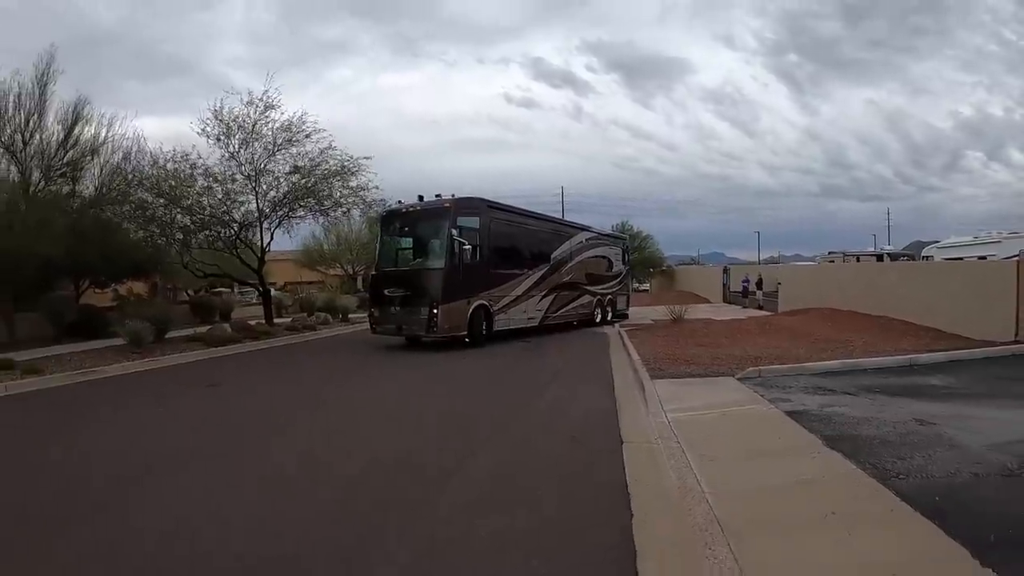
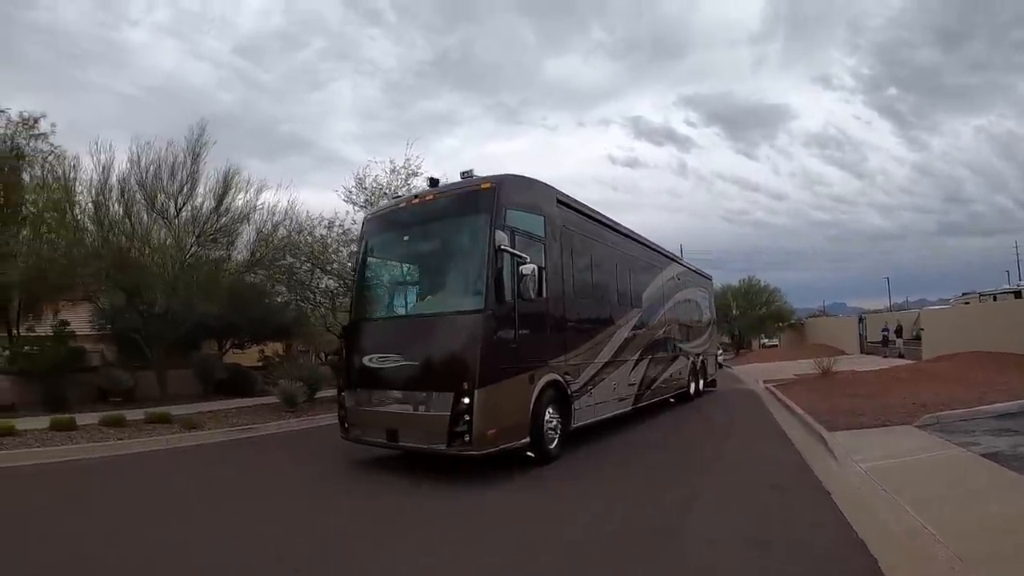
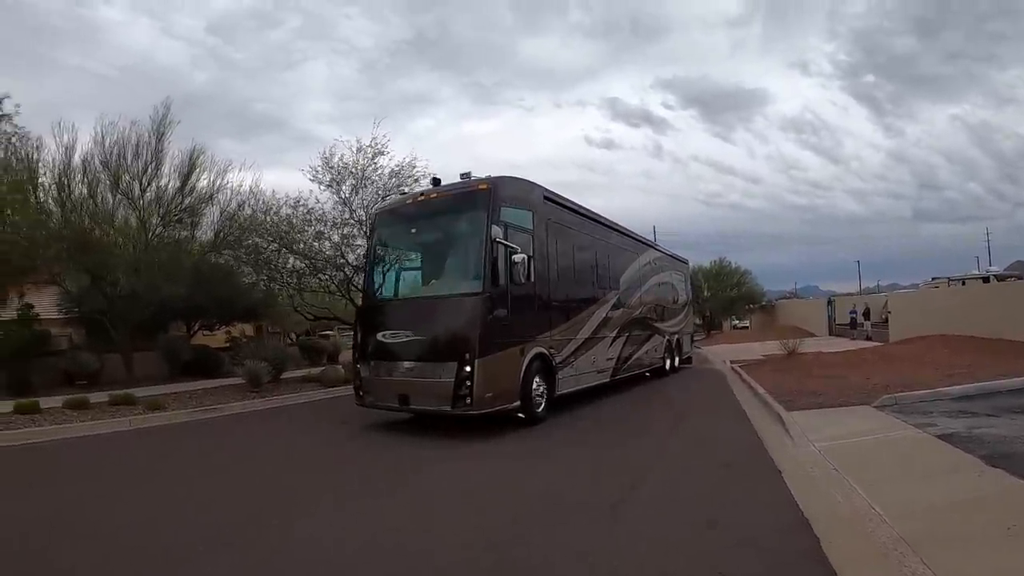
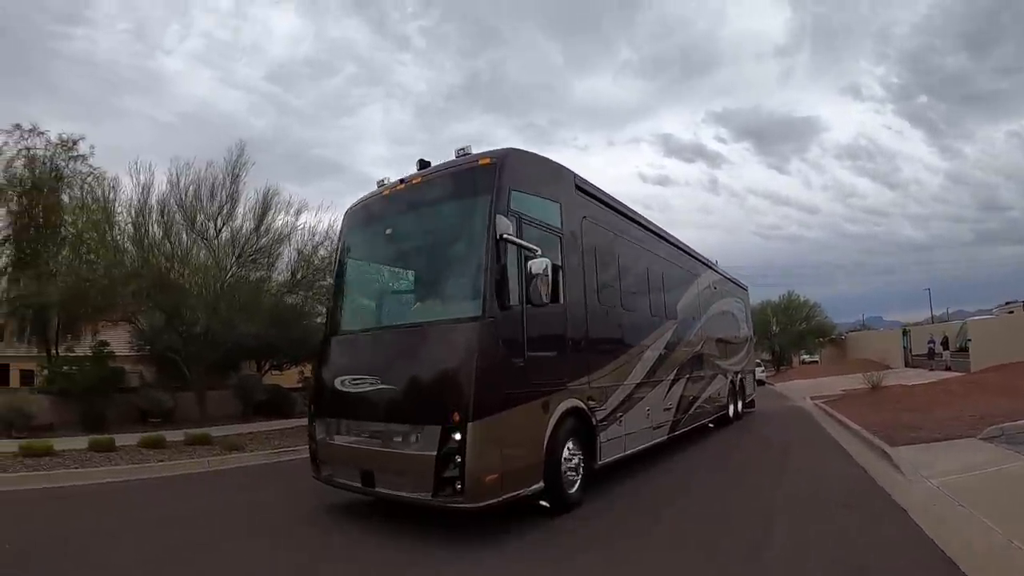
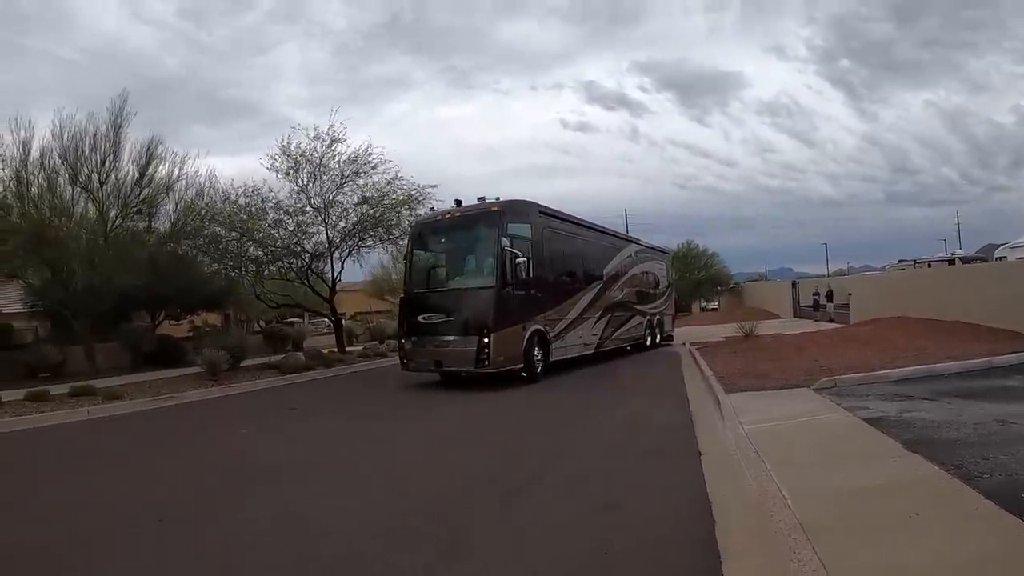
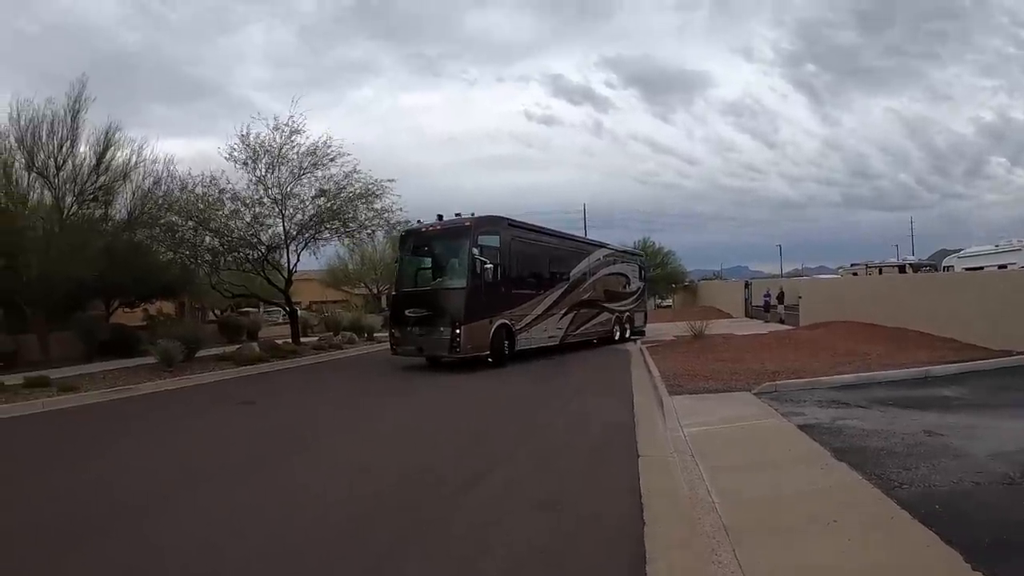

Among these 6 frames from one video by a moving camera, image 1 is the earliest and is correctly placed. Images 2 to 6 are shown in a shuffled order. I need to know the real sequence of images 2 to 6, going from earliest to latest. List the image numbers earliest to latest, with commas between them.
6, 5, 3, 2, 4
